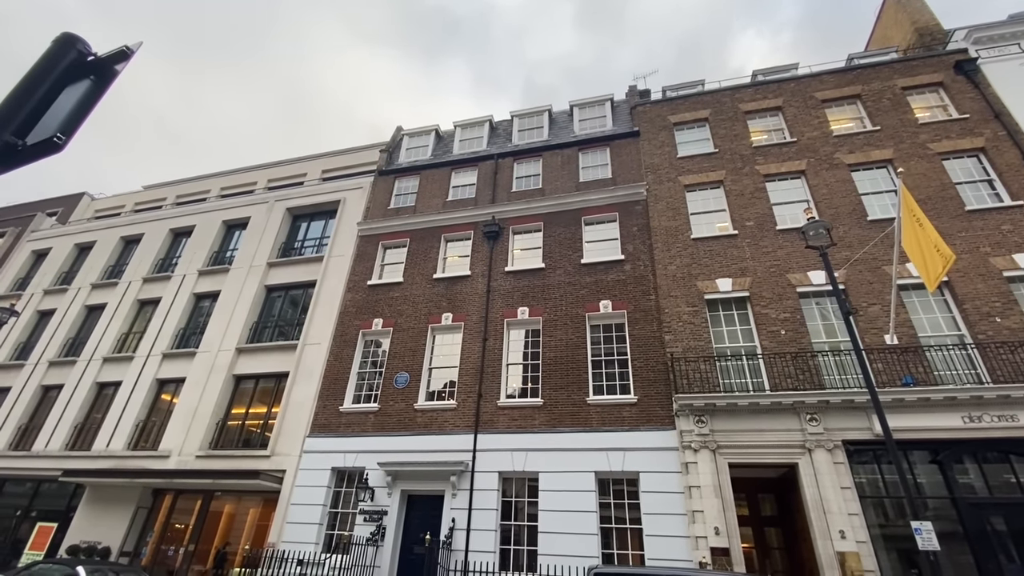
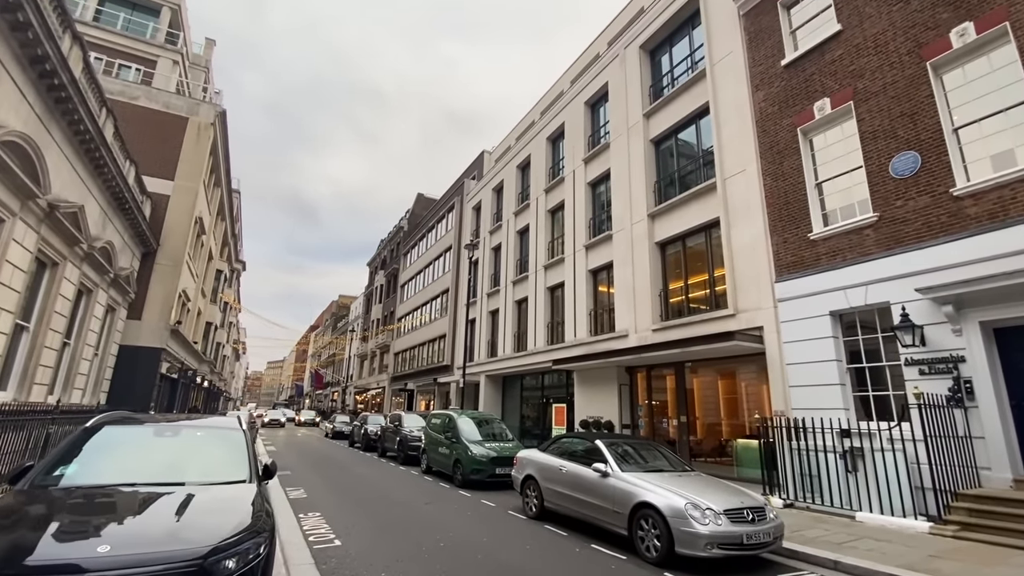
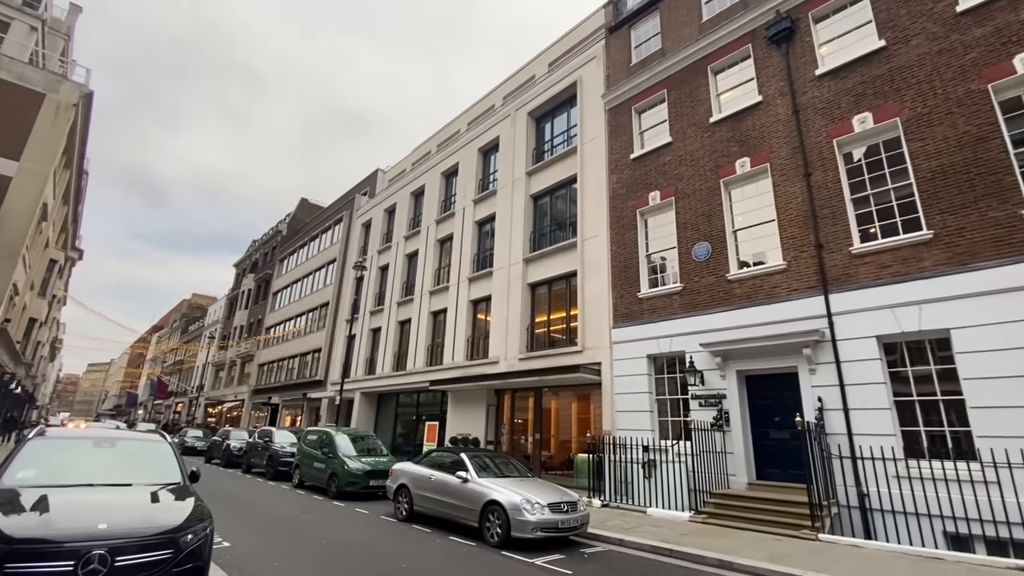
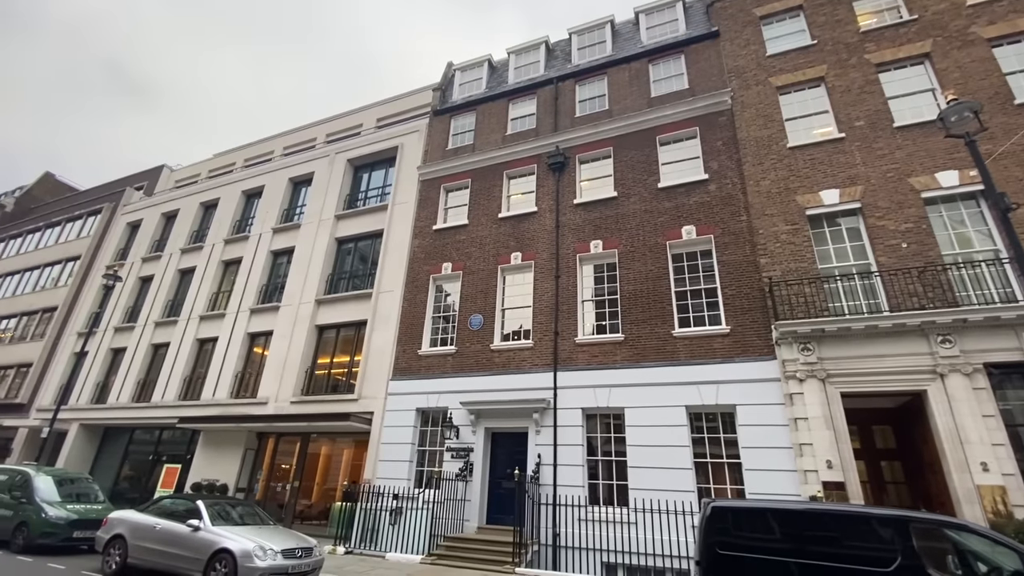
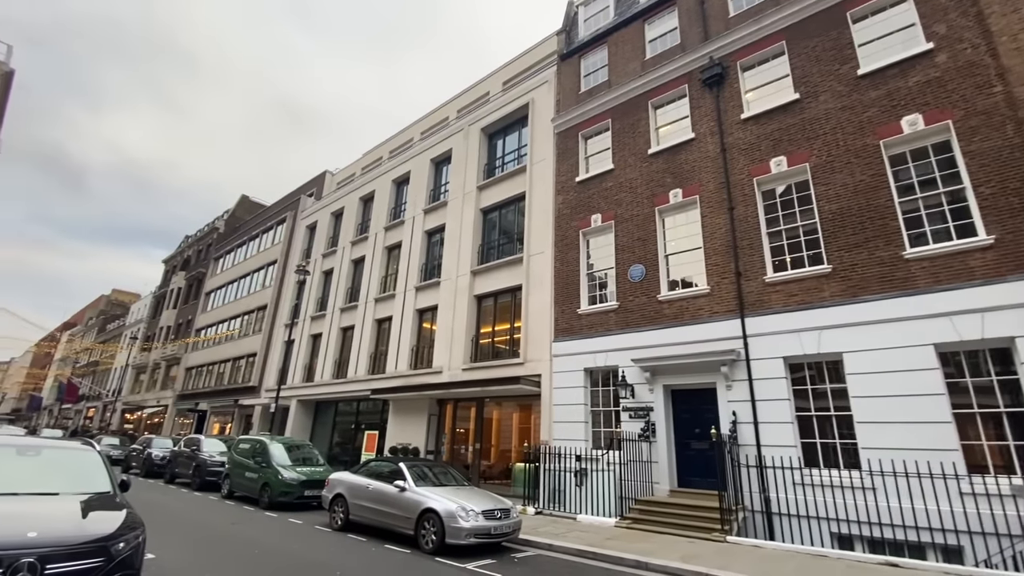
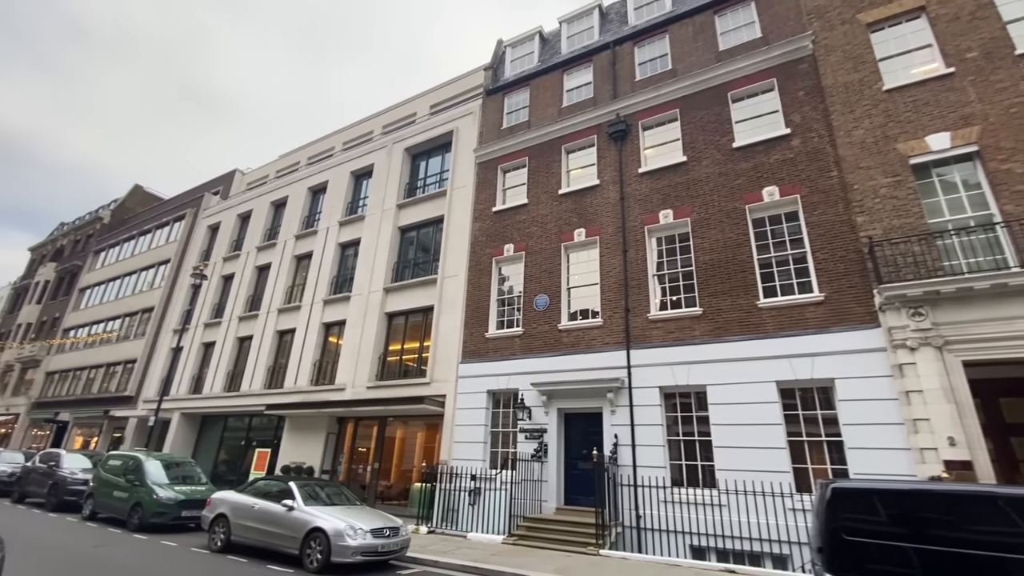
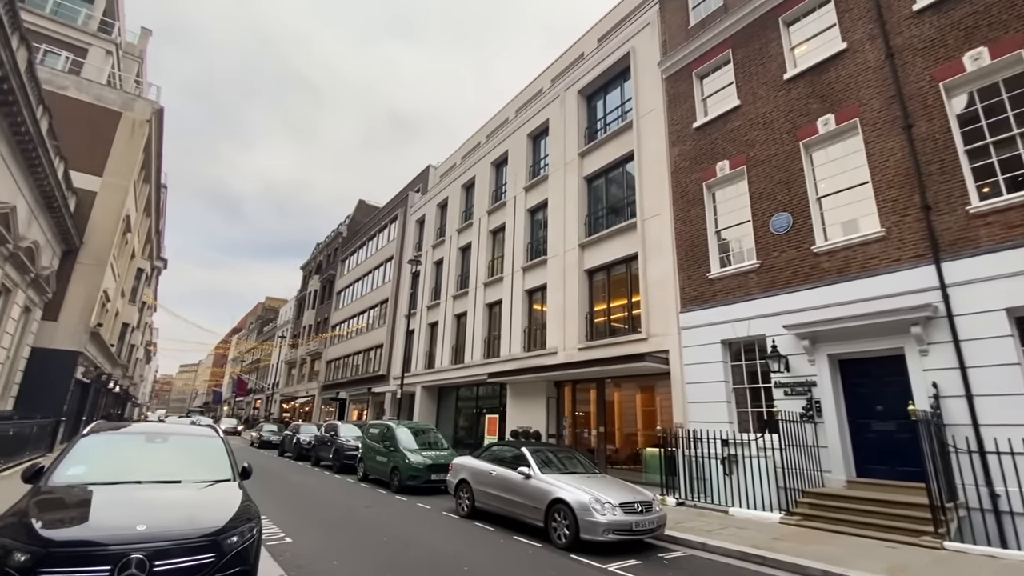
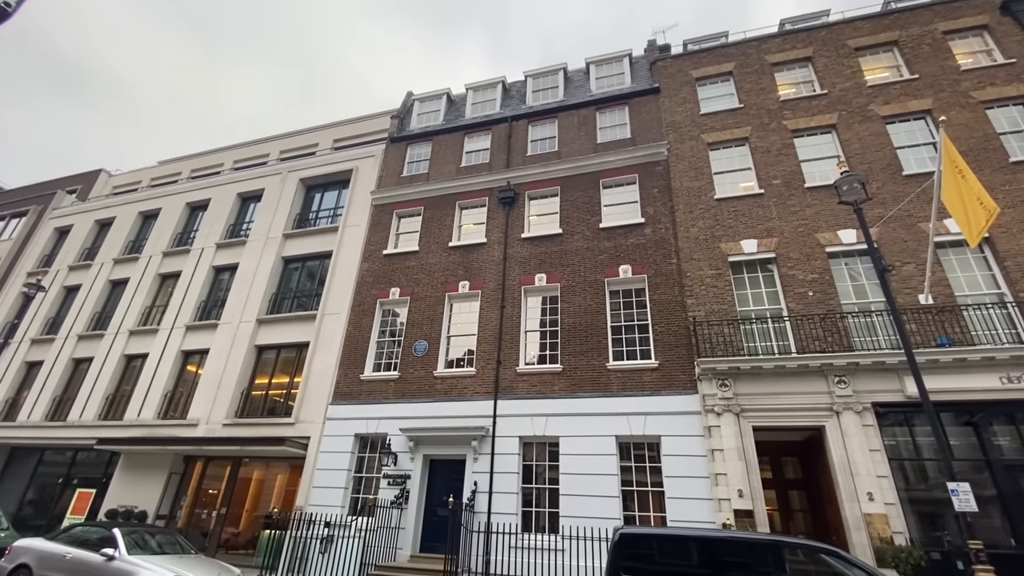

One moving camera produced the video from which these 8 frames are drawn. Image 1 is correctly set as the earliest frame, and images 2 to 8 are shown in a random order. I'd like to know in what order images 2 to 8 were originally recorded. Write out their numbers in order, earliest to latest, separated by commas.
8, 4, 6, 5, 3, 7, 2
